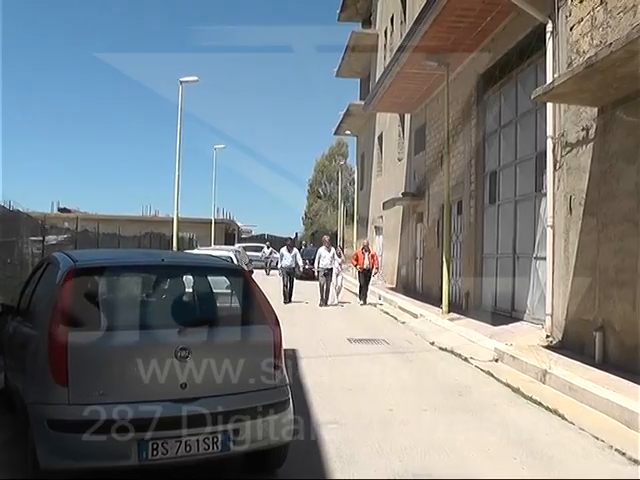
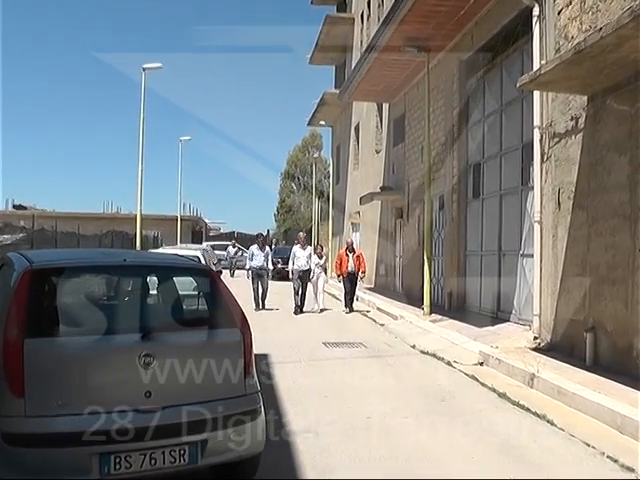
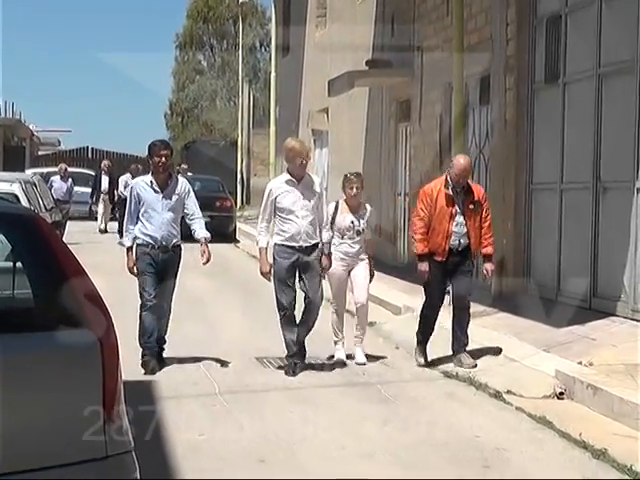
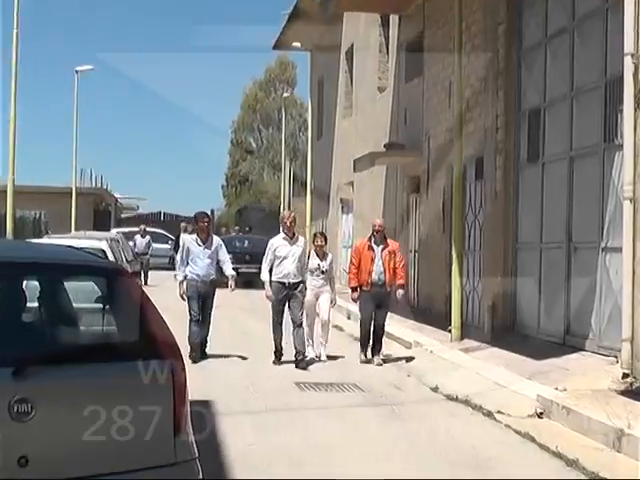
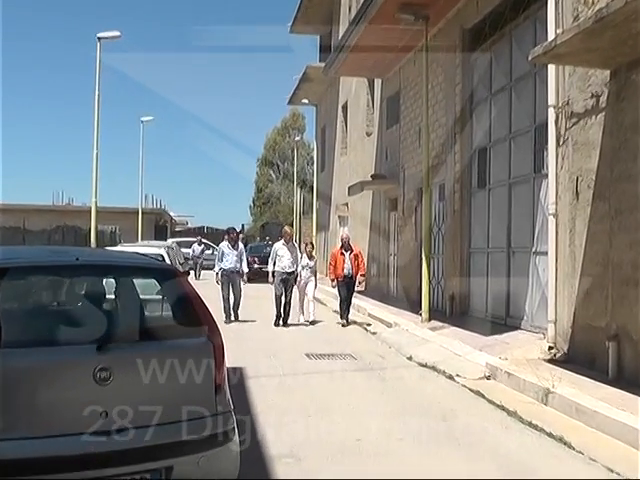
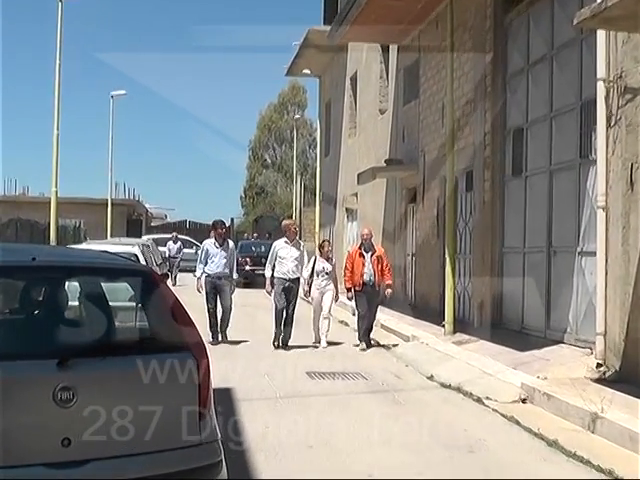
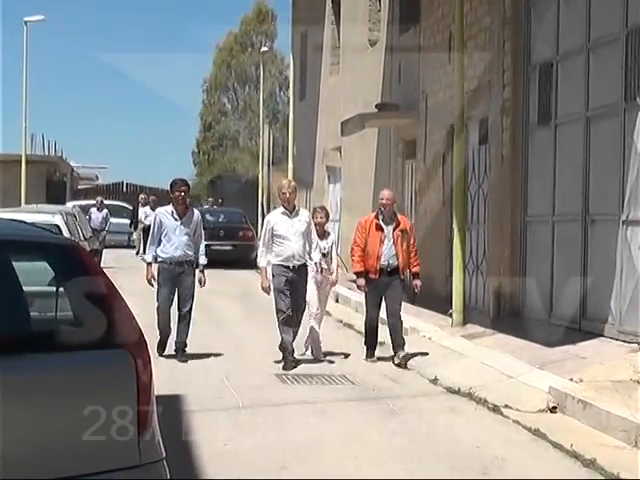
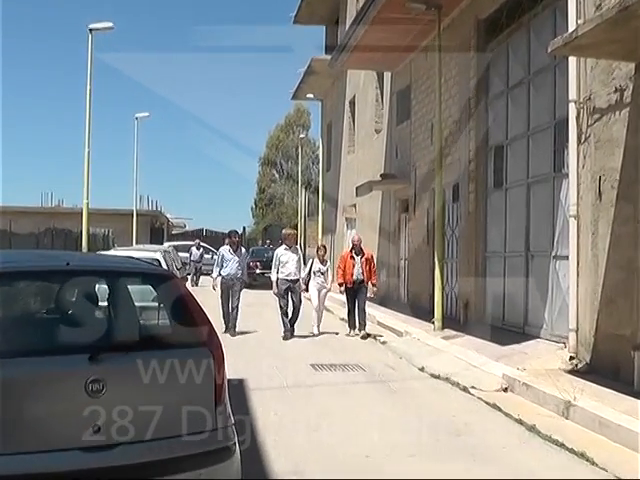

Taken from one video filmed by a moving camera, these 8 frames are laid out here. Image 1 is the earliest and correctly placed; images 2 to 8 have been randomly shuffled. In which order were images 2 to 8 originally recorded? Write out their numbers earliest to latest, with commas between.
2, 5, 8, 6, 4, 7, 3
